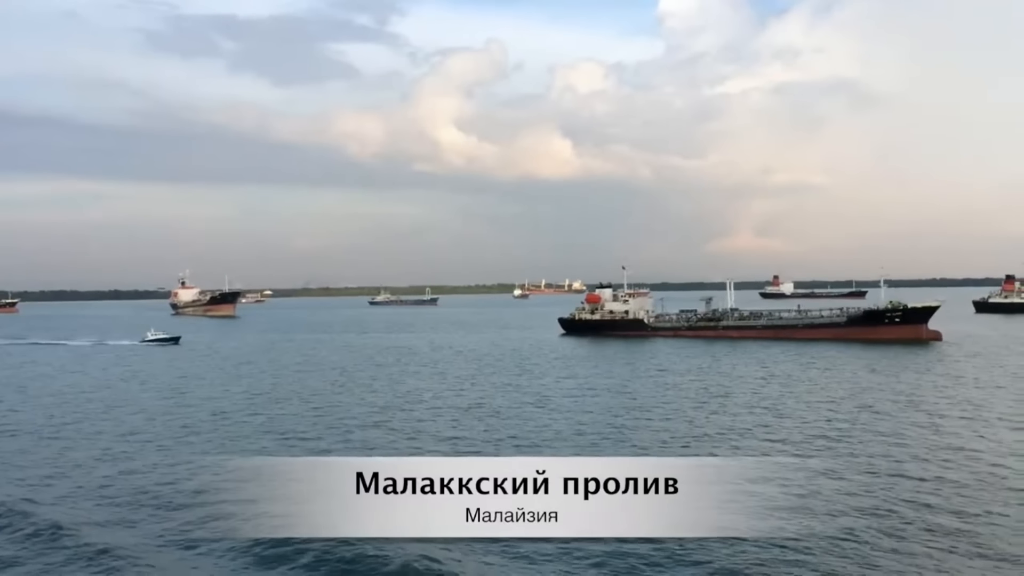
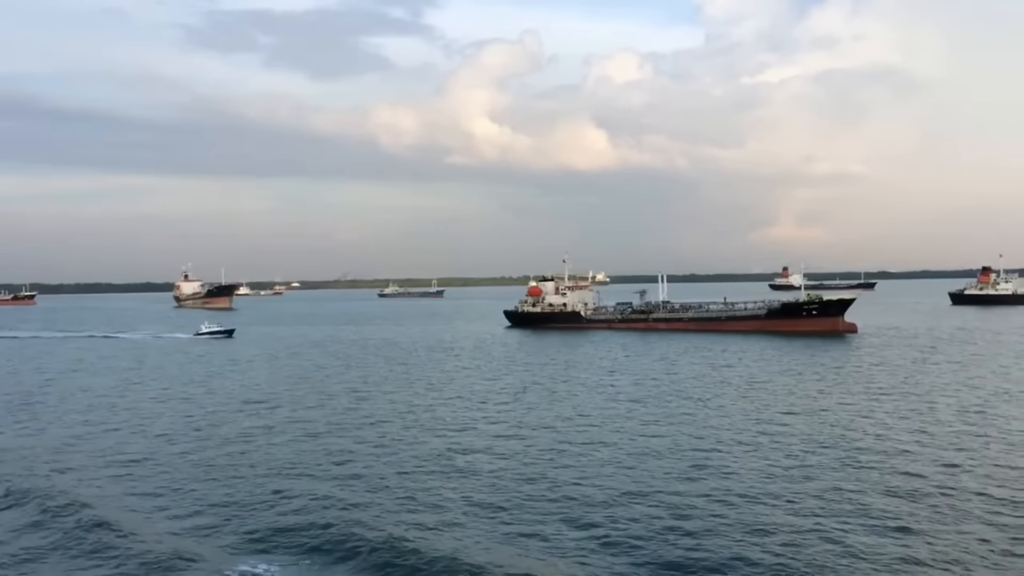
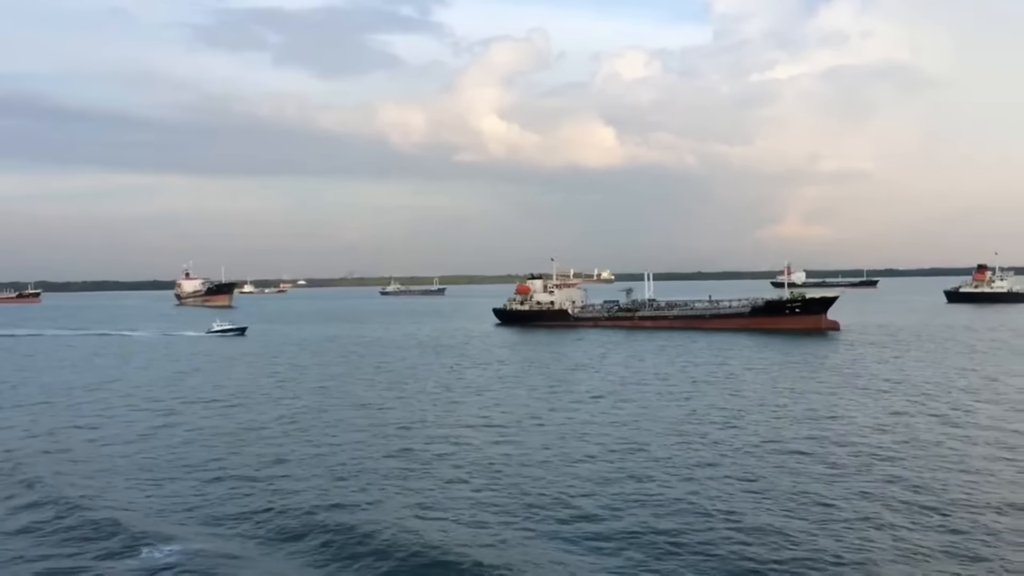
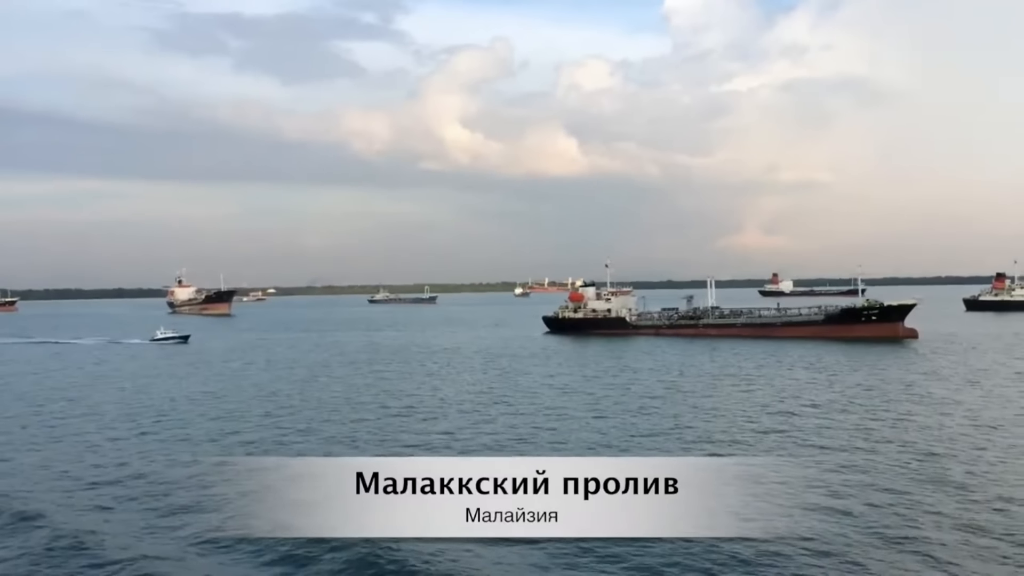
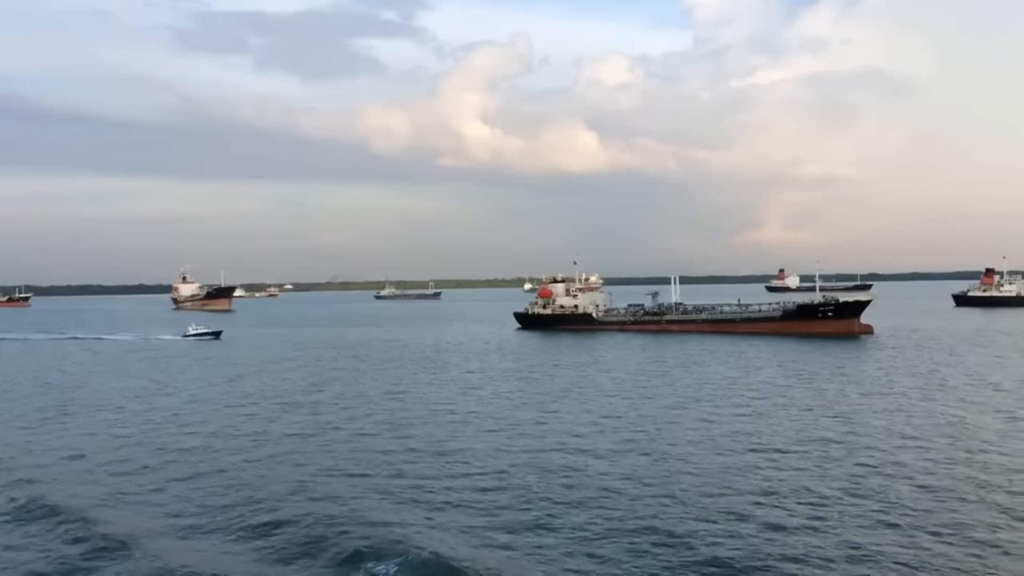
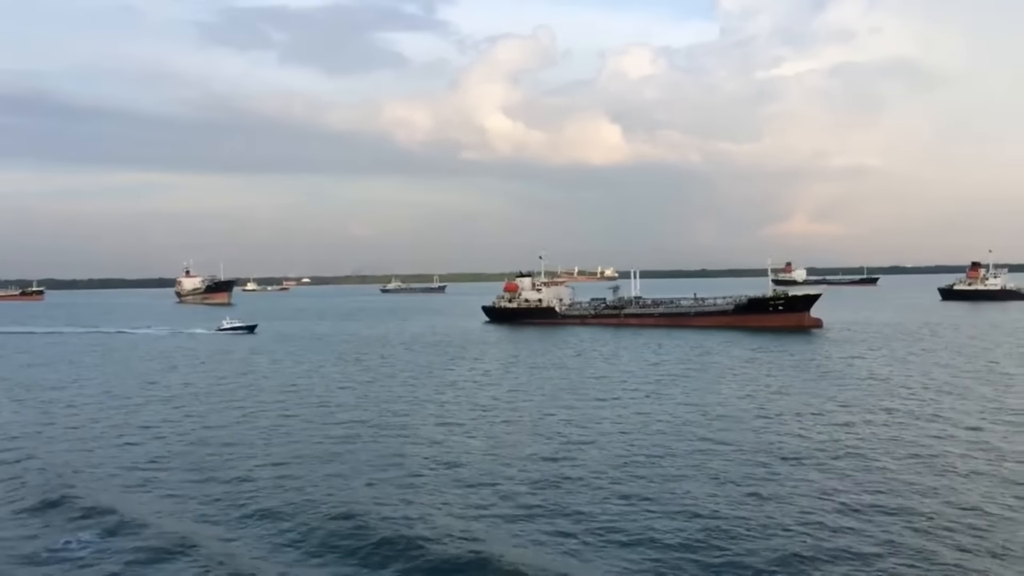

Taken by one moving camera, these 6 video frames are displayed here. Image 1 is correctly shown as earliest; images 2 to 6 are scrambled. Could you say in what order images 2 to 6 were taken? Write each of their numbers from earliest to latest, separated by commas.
4, 5, 2, 3, 6
